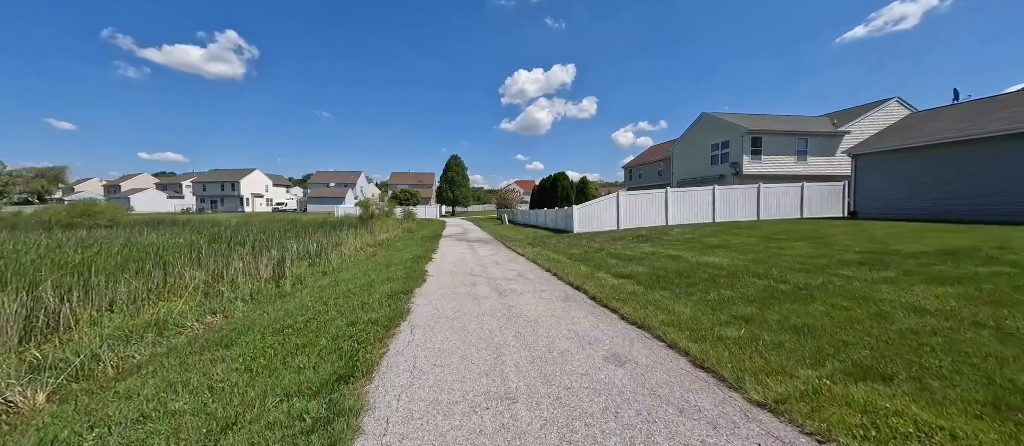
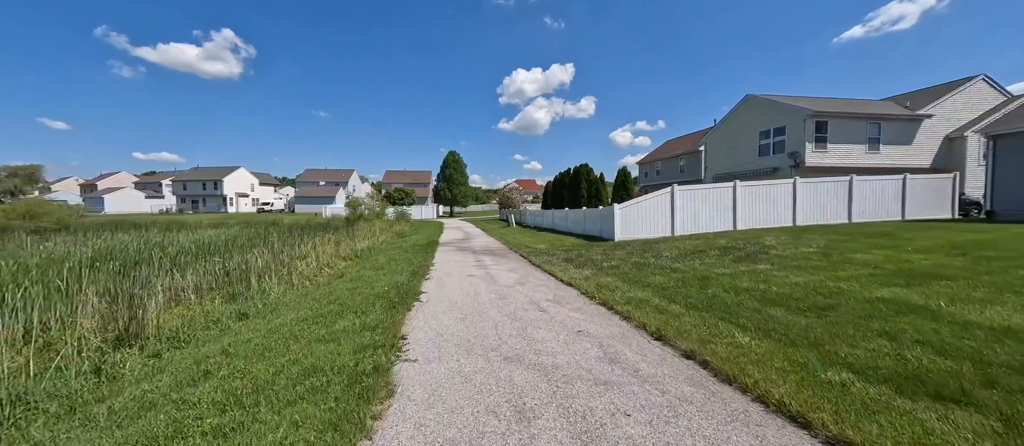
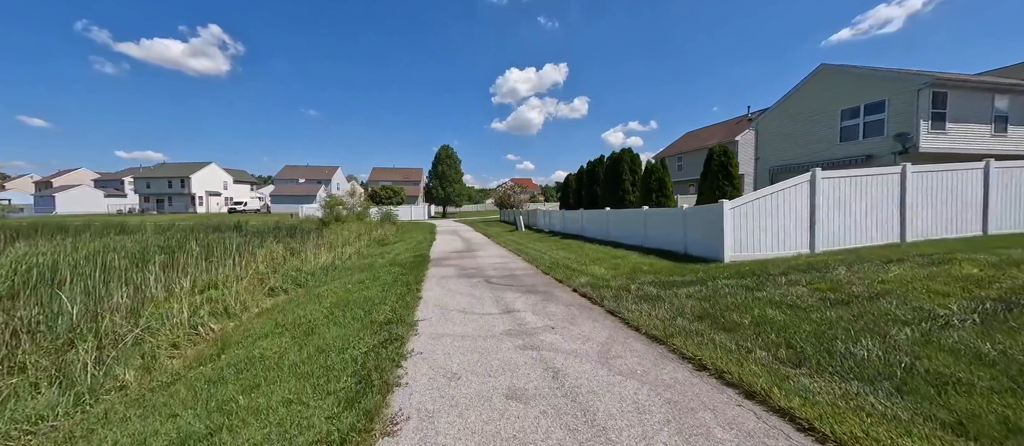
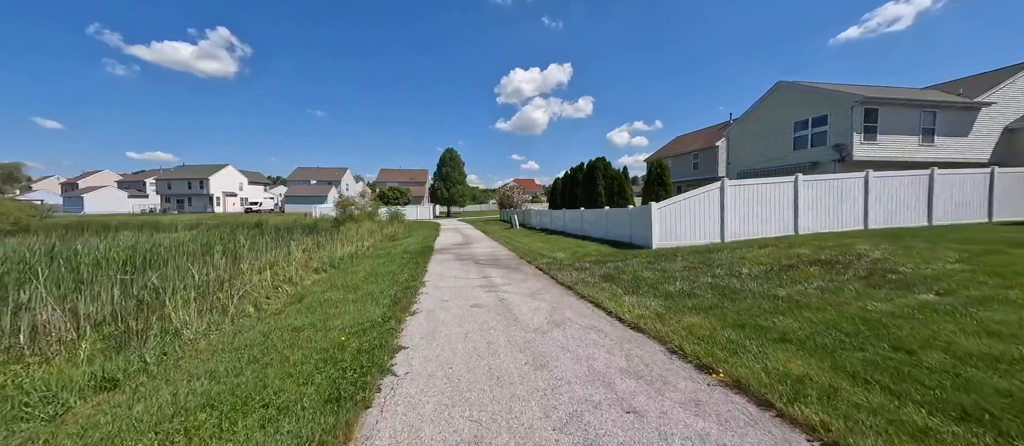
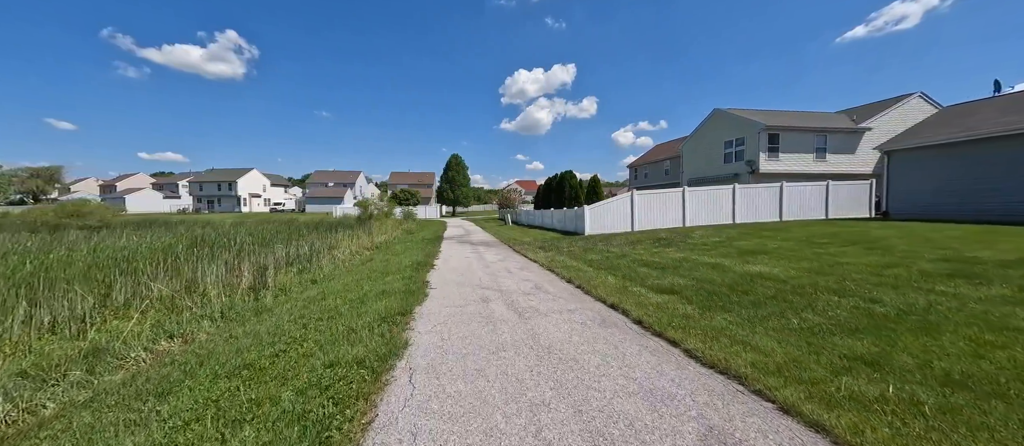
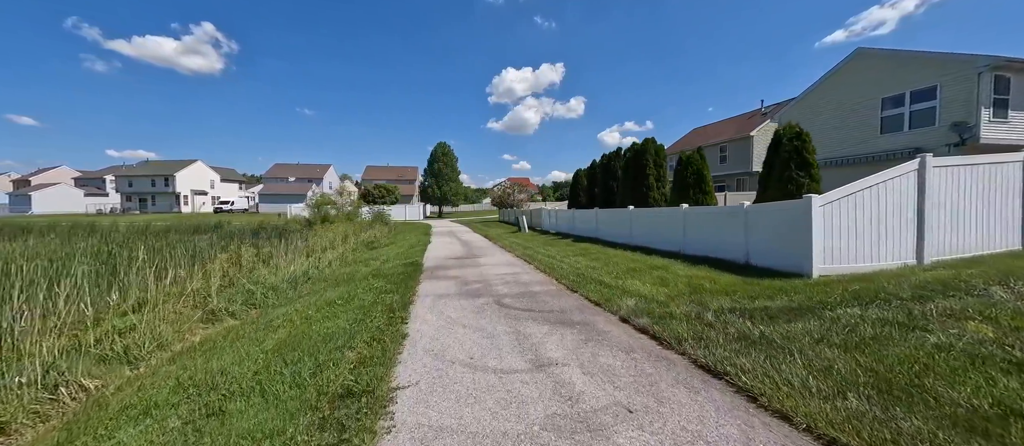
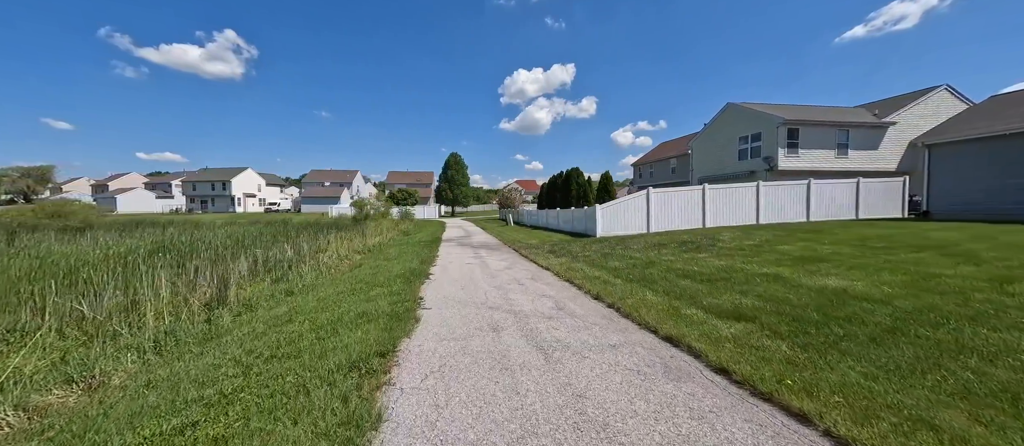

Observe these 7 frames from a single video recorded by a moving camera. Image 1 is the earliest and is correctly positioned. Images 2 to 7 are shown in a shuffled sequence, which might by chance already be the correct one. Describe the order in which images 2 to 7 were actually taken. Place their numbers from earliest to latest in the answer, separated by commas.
5, 7, 2, 4, 3, 6
